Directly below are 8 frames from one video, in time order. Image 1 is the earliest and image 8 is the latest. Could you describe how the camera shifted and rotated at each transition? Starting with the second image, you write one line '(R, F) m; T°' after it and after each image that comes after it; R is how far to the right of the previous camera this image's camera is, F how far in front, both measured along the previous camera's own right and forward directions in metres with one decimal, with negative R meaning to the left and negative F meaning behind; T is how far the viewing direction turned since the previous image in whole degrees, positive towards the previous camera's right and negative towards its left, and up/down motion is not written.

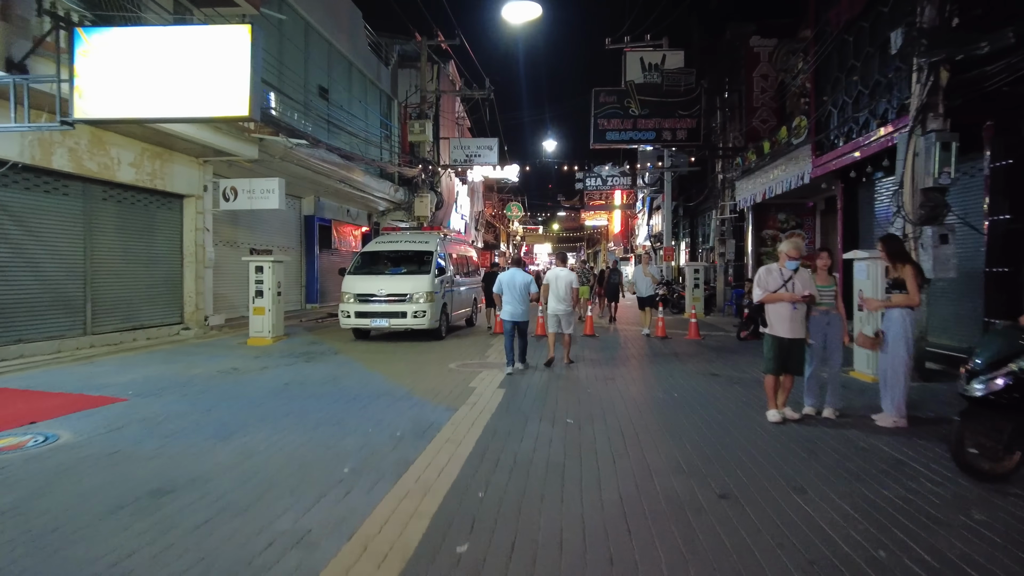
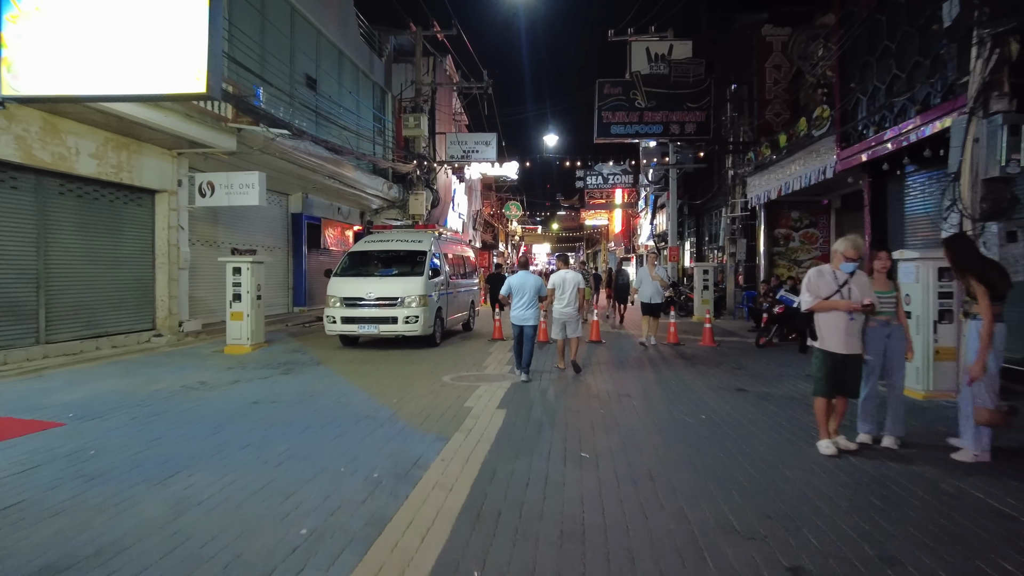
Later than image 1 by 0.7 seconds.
(0.0, +1.0) m; 0°
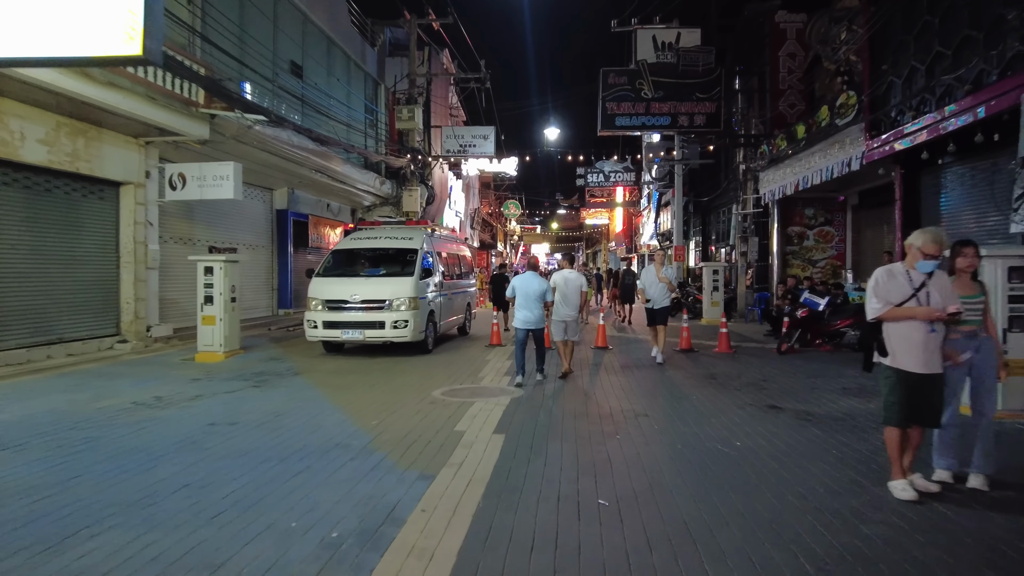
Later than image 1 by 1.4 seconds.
(0.0, +1.0) m; 0°
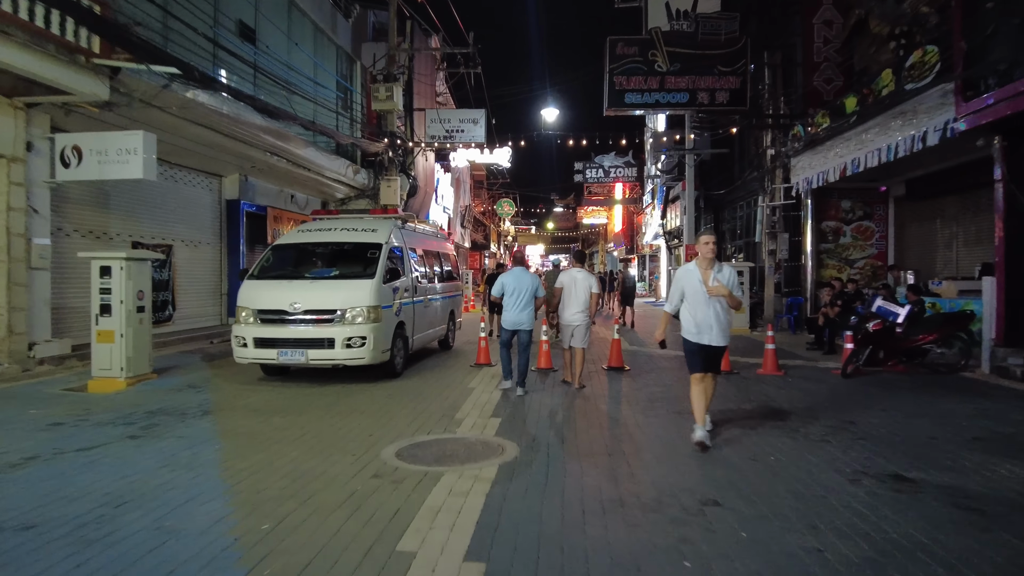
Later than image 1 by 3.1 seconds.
(0.0, +2.5) m; 0°
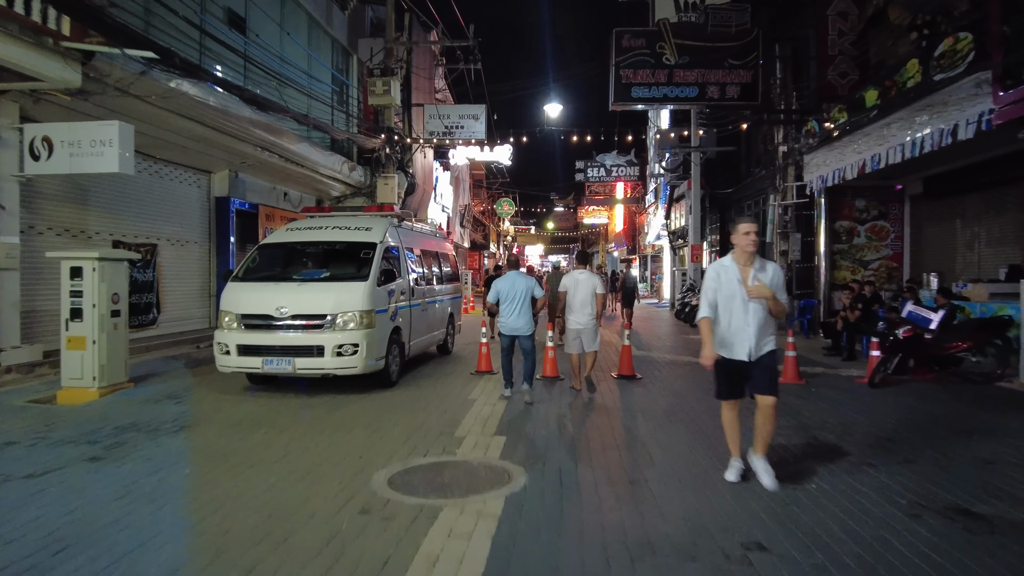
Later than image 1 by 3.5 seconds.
(-0.1, +0.6) m; 0°
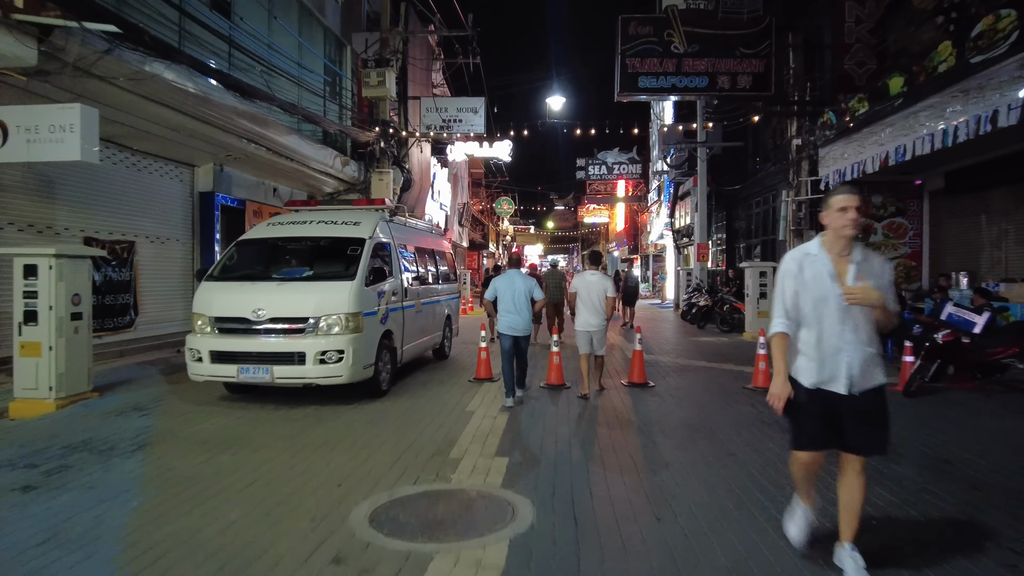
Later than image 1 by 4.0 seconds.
(0.0, +0.7) m; 0°
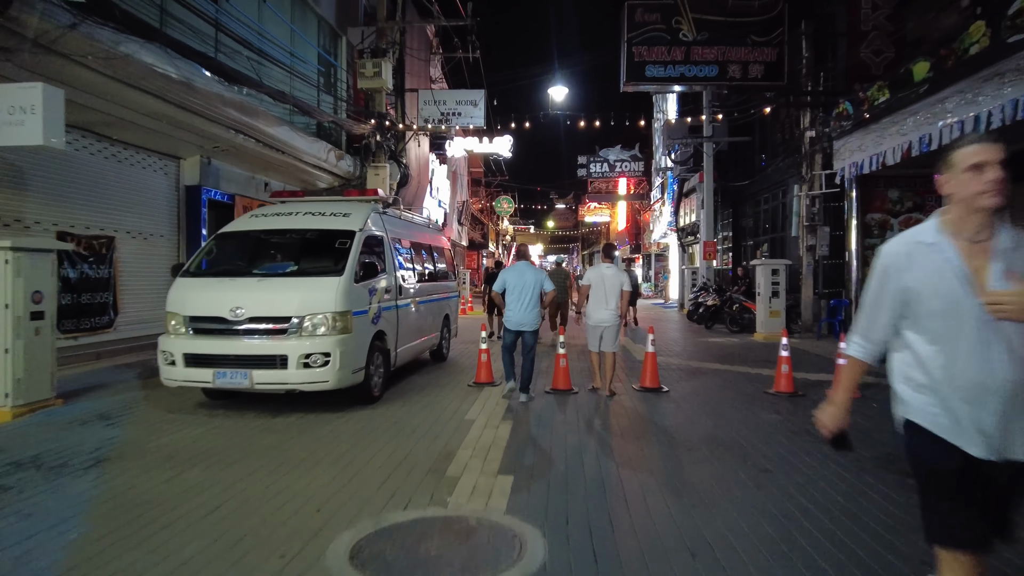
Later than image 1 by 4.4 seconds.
(0.0, +0.6) m; 0°
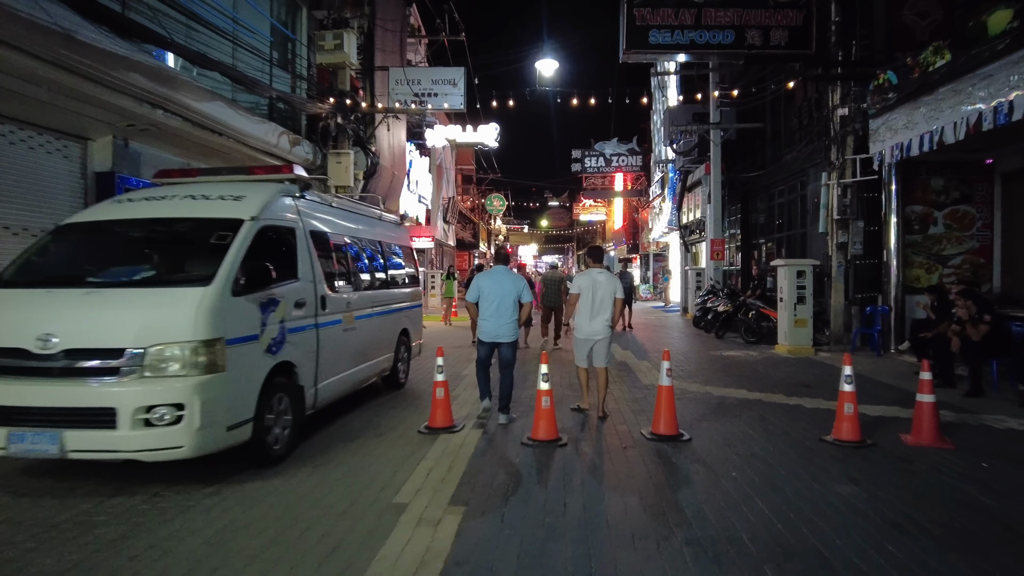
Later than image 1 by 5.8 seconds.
(+0.3, +2.1) m; 0°
